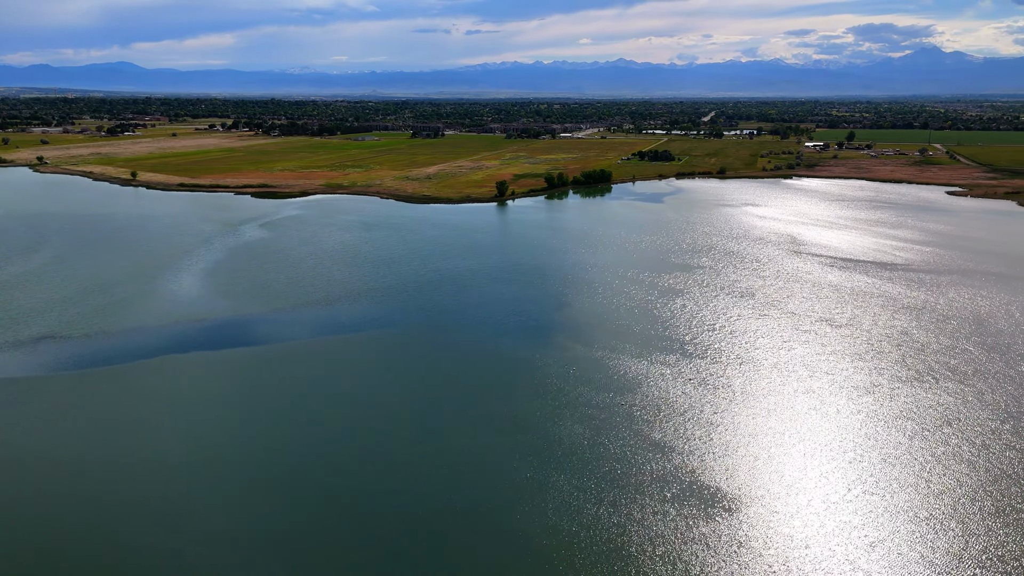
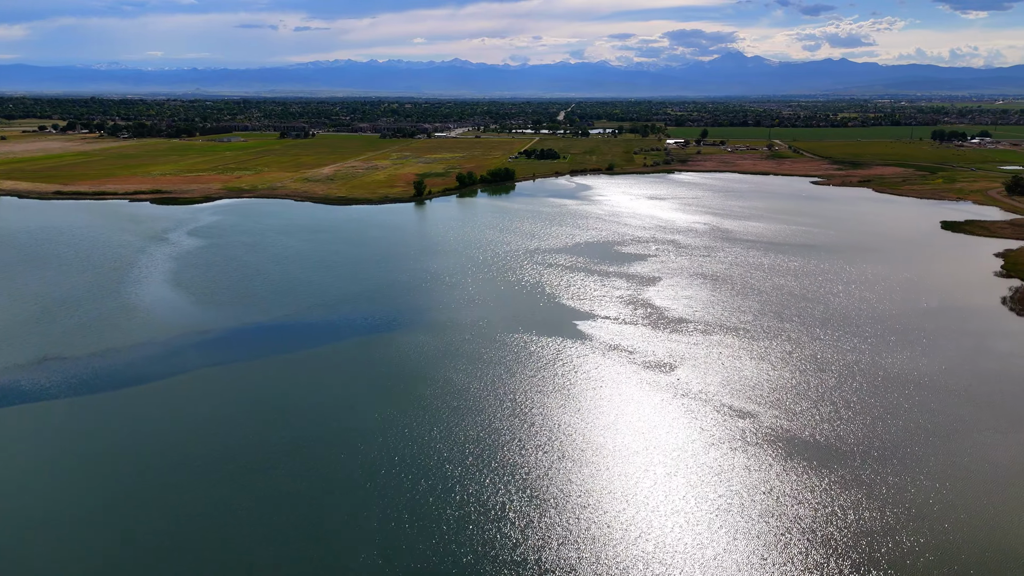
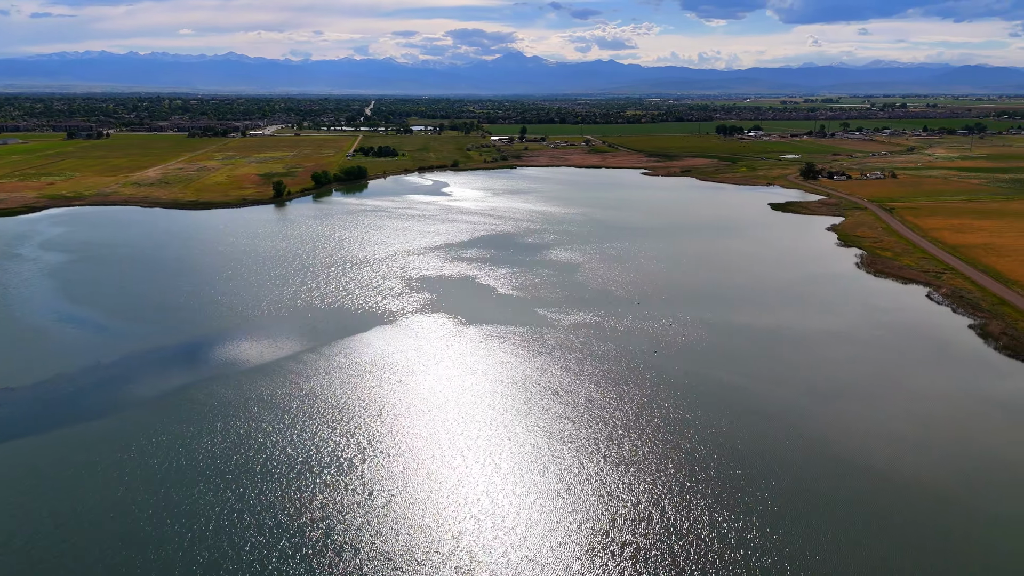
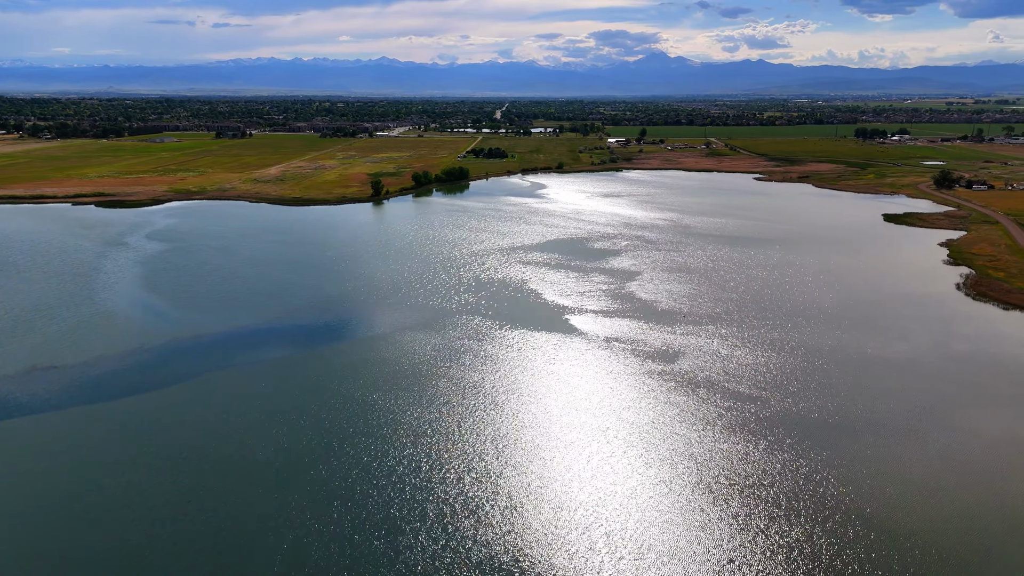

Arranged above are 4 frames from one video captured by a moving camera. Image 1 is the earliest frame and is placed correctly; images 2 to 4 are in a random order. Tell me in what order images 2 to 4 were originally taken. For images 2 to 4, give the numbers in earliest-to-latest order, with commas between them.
2, 4, 3
